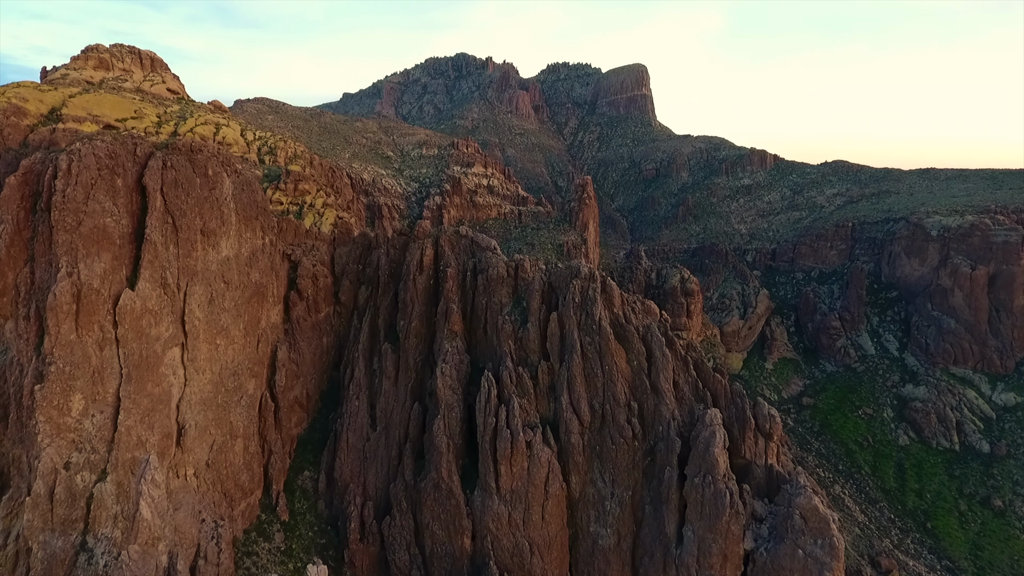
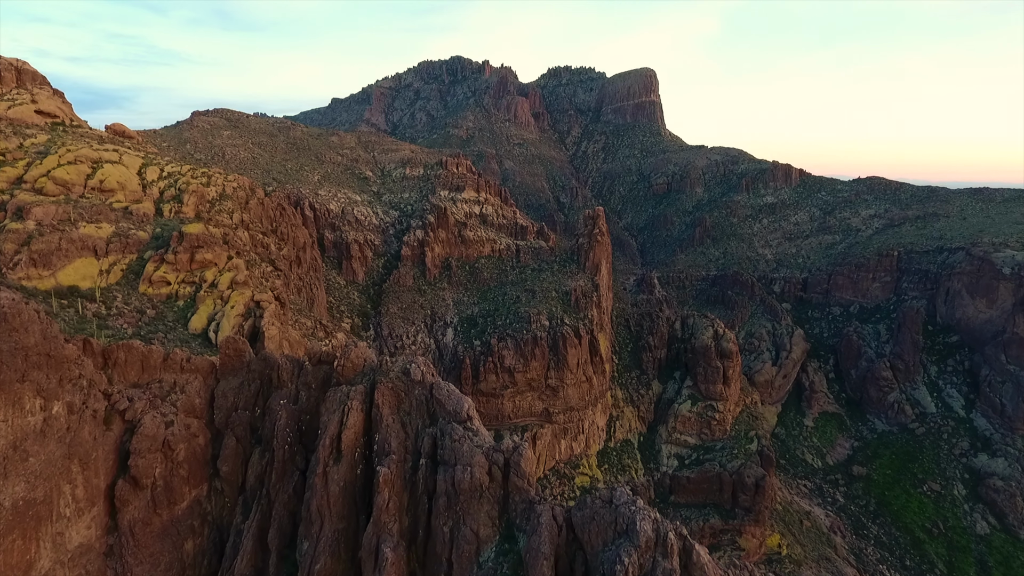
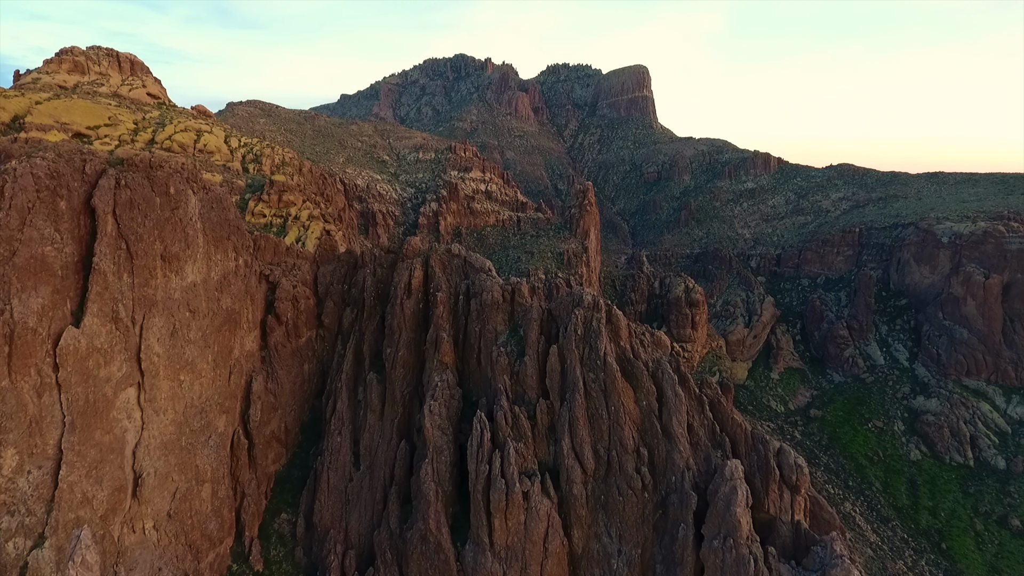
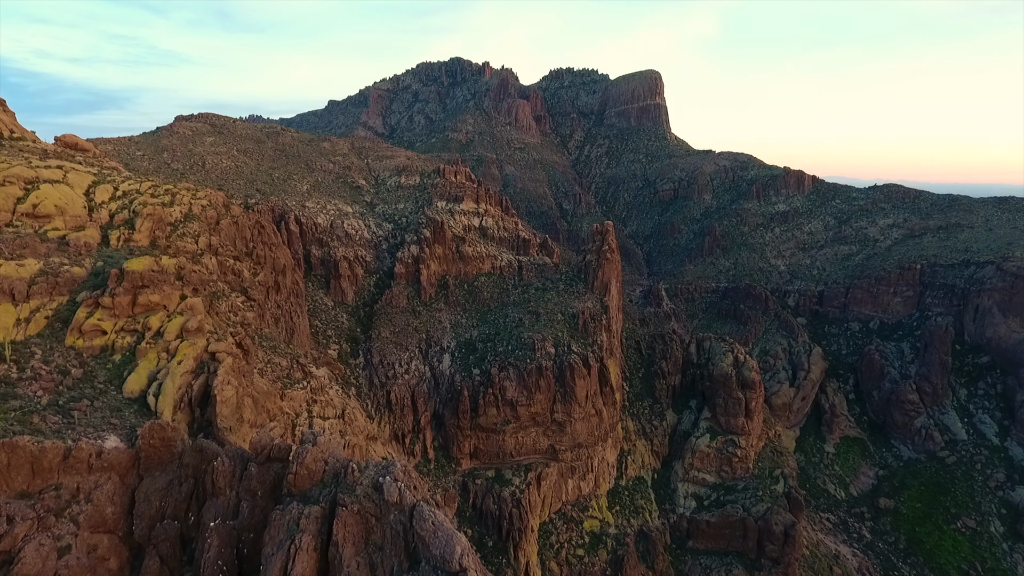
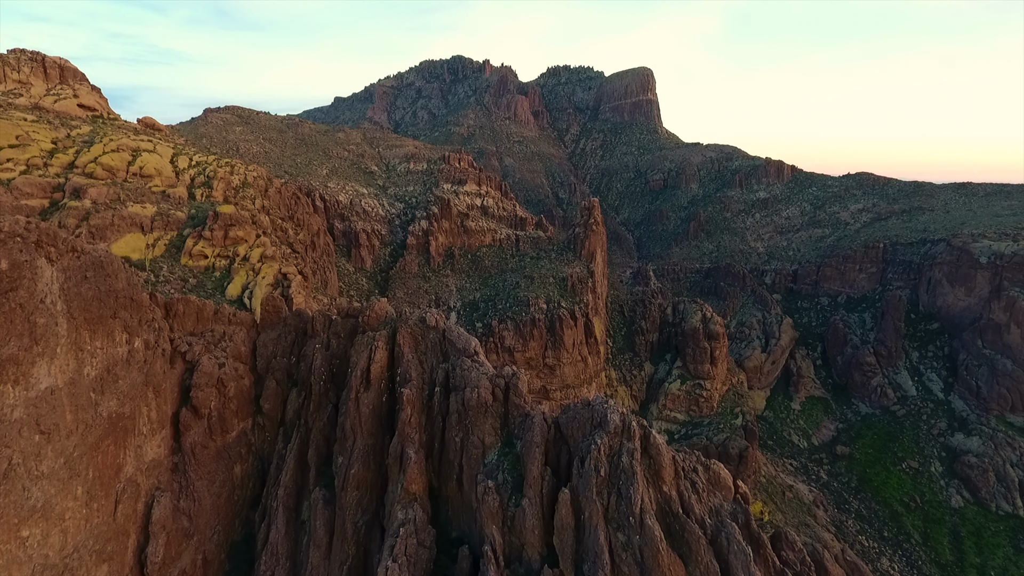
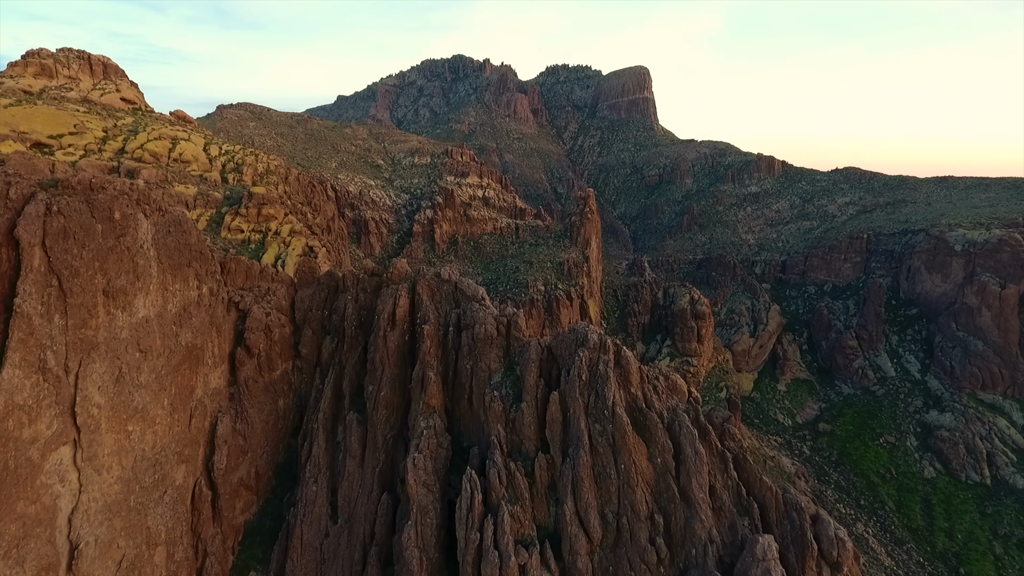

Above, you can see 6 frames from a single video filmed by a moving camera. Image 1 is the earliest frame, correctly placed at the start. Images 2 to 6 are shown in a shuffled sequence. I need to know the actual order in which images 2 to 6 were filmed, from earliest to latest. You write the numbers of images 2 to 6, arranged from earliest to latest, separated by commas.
3, 6, 5, 2, 4
